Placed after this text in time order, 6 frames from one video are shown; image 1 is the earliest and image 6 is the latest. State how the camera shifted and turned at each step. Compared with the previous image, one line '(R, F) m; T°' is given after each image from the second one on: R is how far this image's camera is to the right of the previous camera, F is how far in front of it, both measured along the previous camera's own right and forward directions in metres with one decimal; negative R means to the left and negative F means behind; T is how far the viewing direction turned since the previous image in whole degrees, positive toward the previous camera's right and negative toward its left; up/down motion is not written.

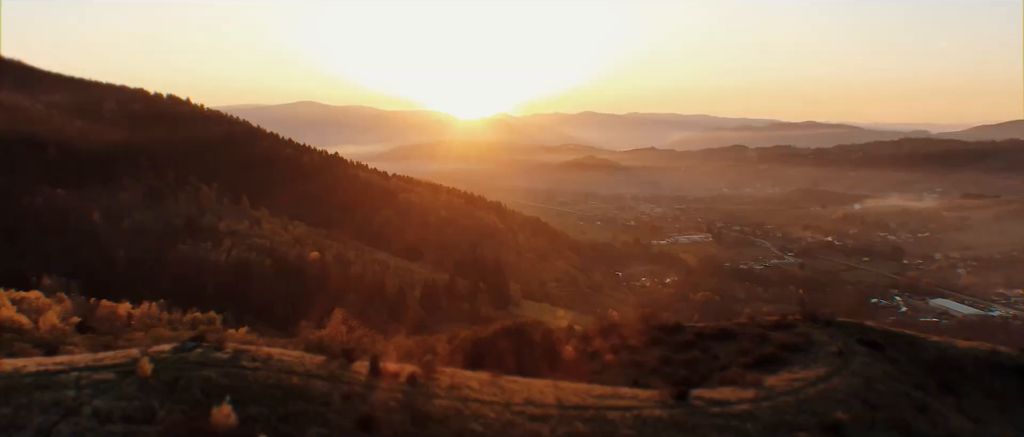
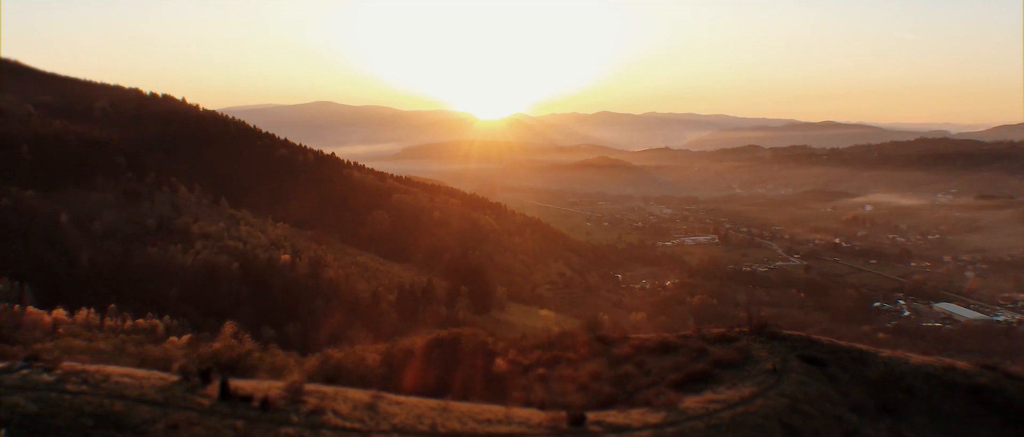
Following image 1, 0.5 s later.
(+0.6, +0.4) m; -1°
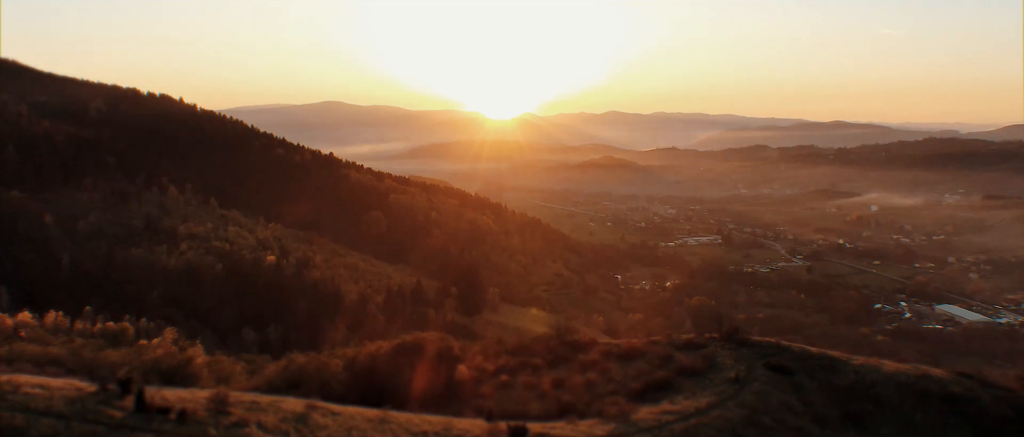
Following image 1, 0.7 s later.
(+0.3, +0.2) m; -1°
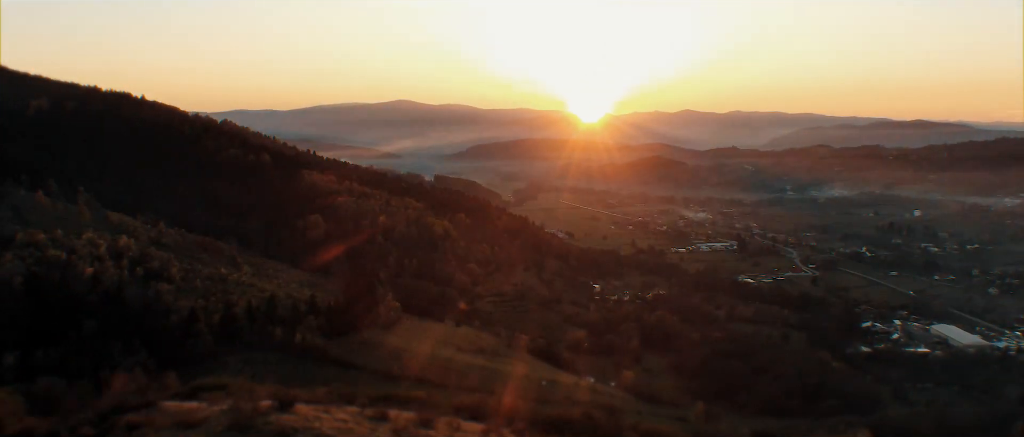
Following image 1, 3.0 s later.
(+3.2, +1.8) m; -5°
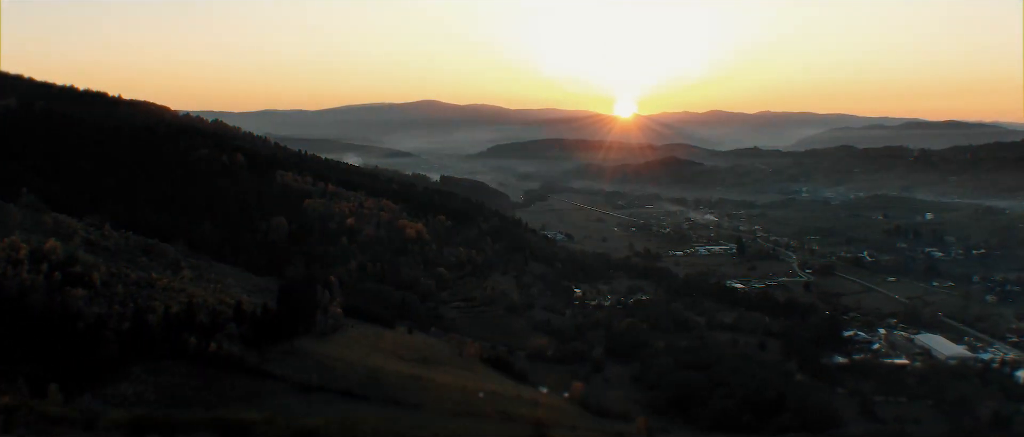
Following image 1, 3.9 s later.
(+1.5, +0.7) m; -2°
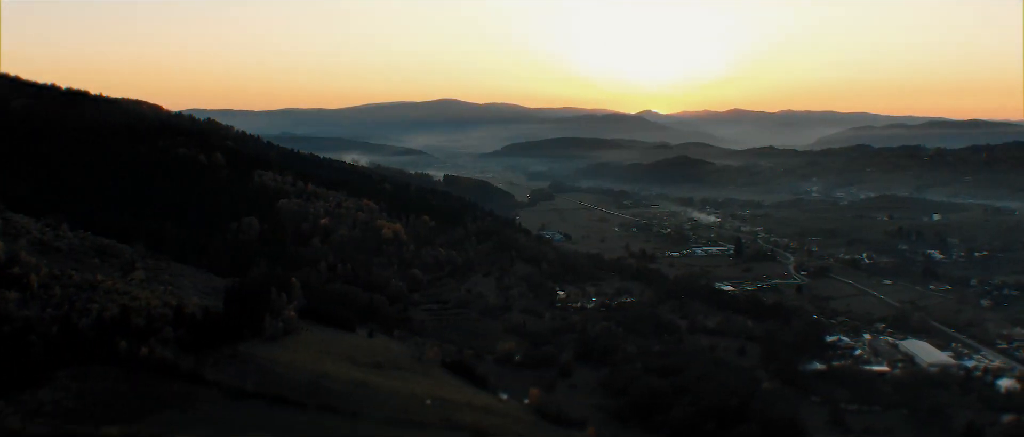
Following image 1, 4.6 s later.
(+1.1, +0.5) m; -1°
